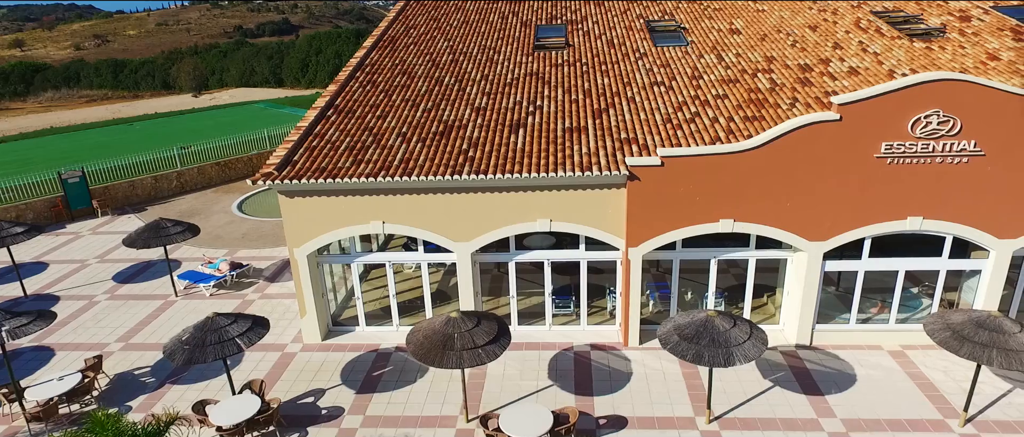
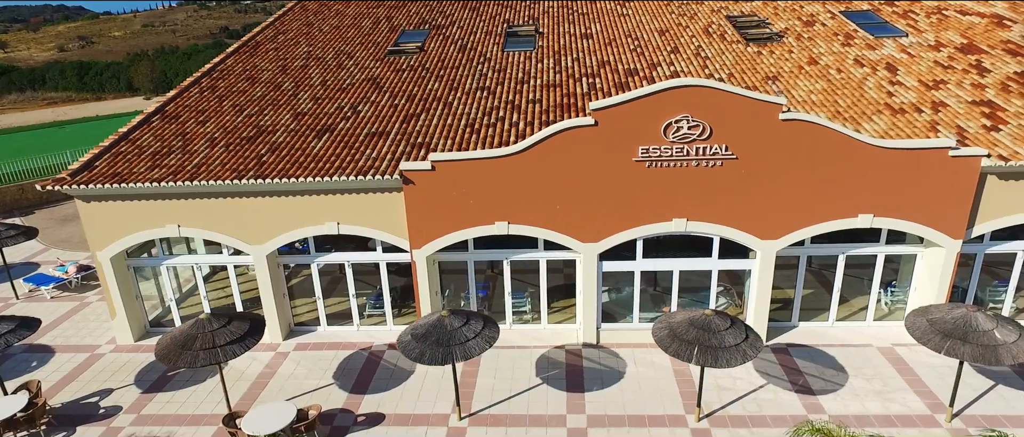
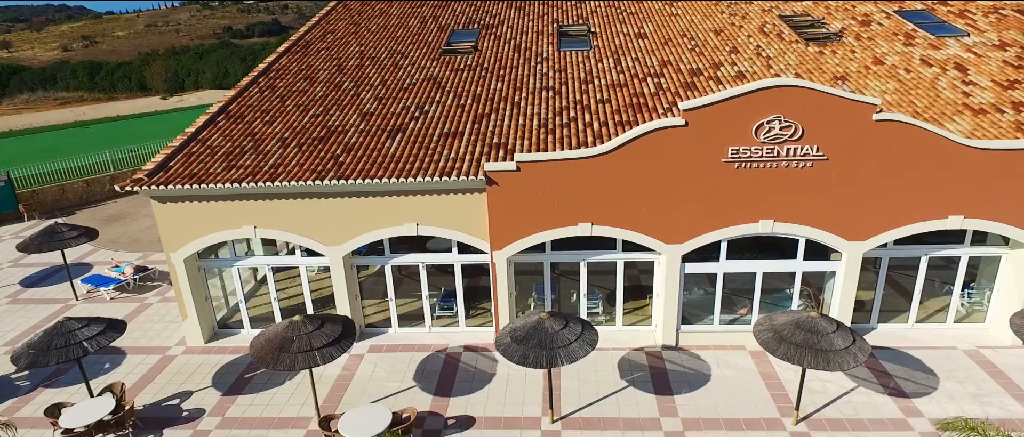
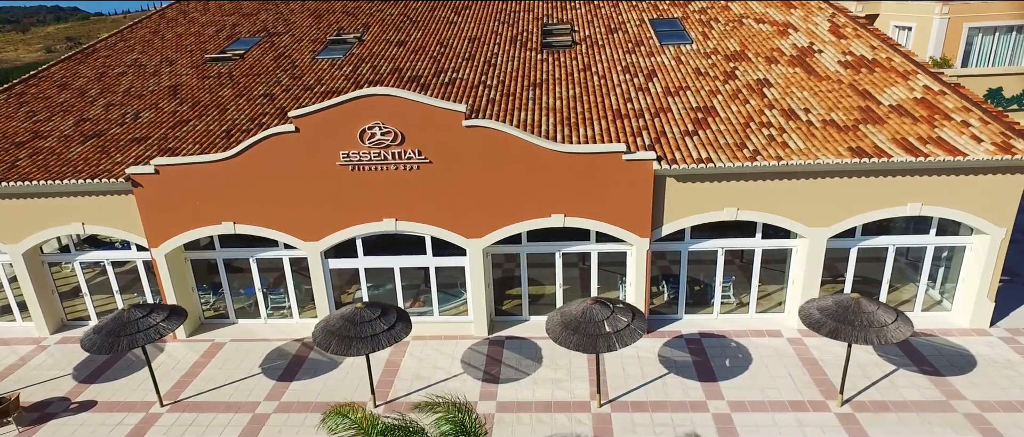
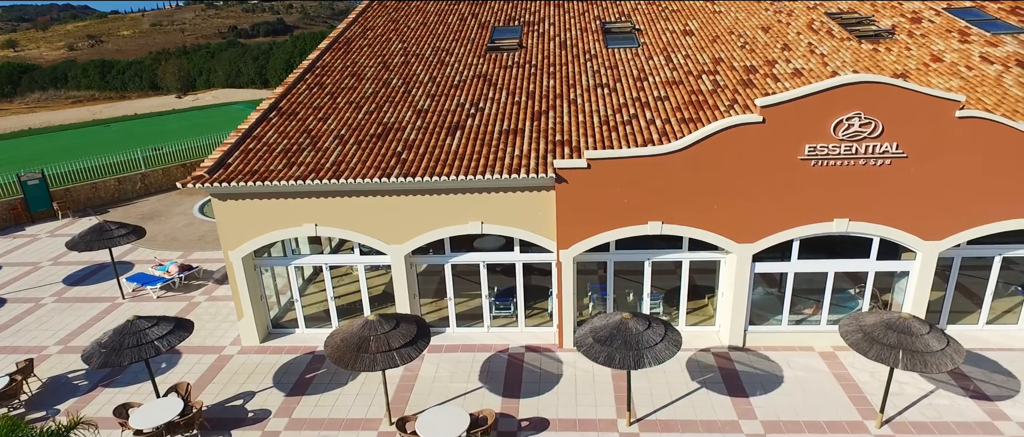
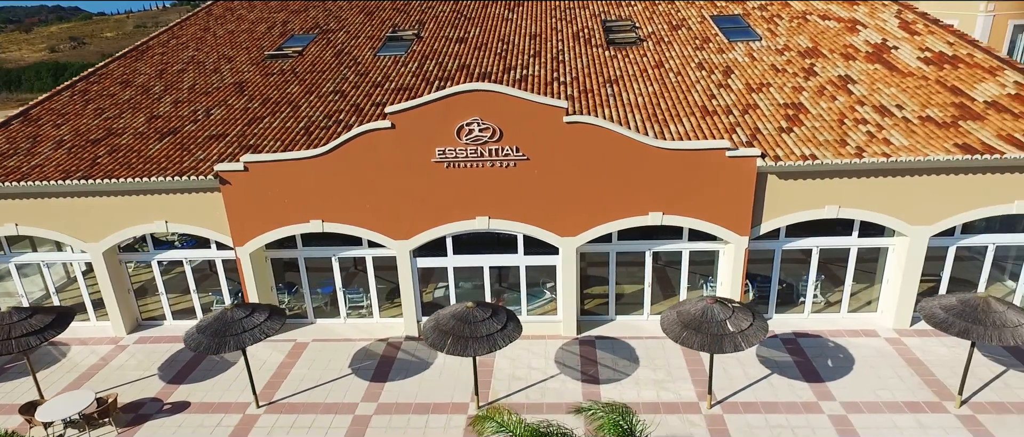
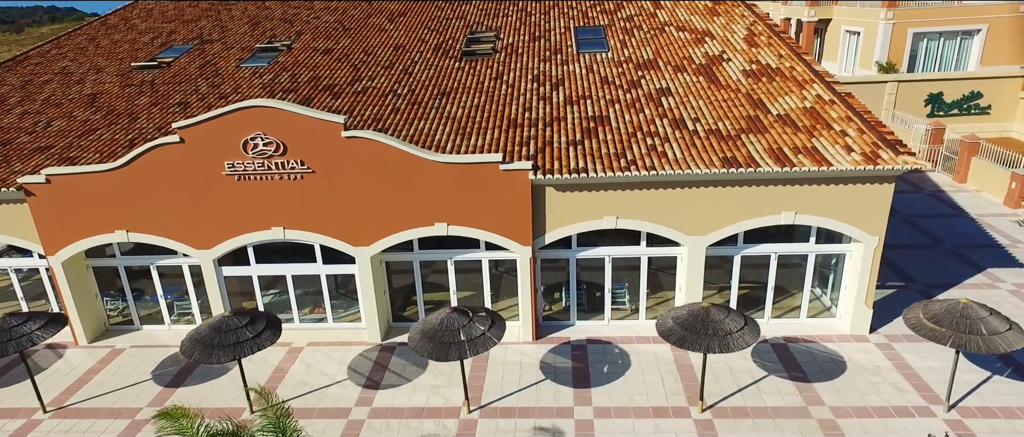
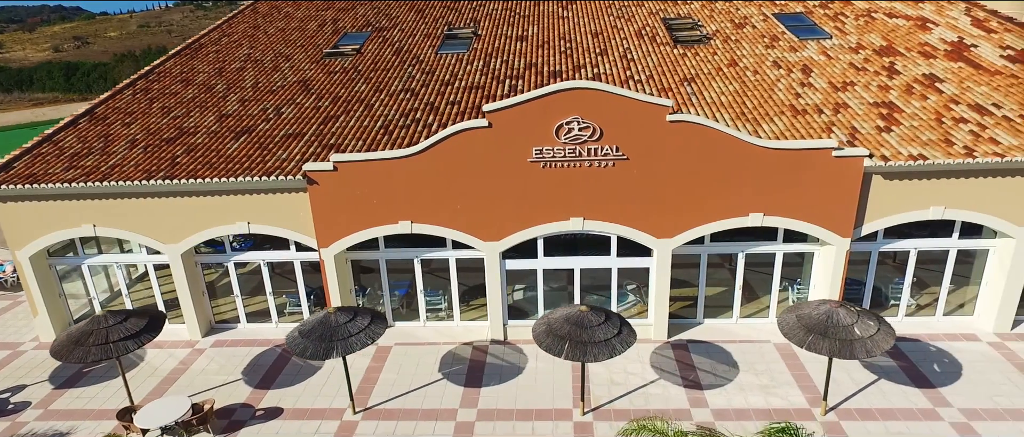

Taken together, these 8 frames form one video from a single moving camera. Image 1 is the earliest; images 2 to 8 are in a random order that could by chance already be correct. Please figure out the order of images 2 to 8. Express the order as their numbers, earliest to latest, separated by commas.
5, 3, 2, 8, 6, 4, 7
